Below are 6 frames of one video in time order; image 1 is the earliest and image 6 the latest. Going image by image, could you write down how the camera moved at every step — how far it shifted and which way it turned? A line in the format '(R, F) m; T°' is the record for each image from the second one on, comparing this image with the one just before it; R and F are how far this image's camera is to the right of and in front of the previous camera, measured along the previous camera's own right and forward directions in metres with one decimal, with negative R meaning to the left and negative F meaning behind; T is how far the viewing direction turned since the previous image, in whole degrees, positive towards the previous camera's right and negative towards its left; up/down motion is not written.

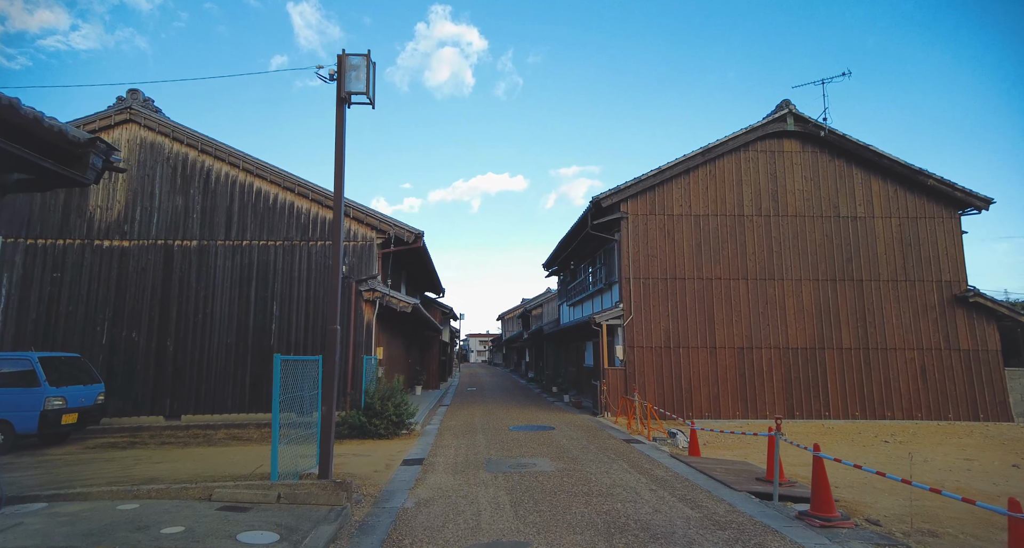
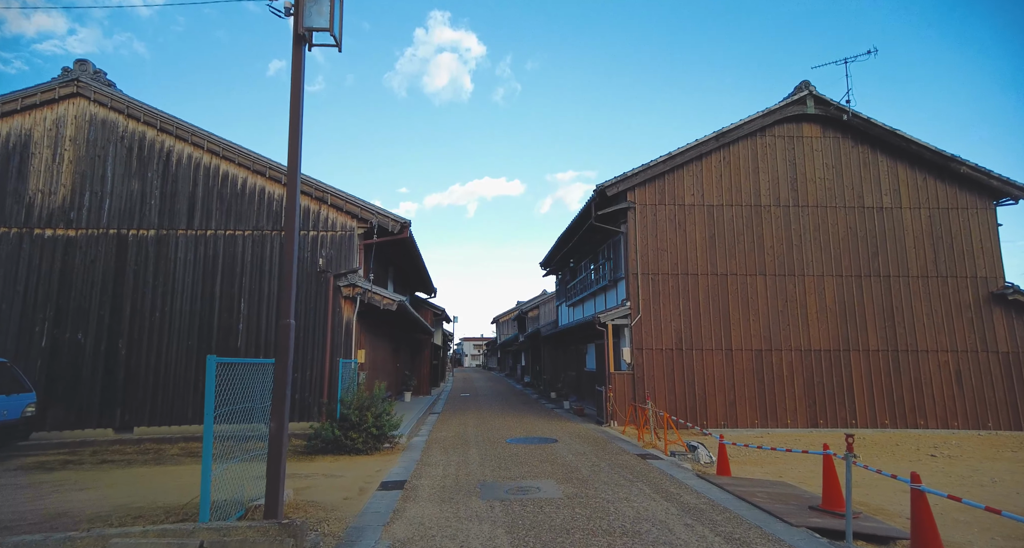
(-0.1, +1.3) m; +1°
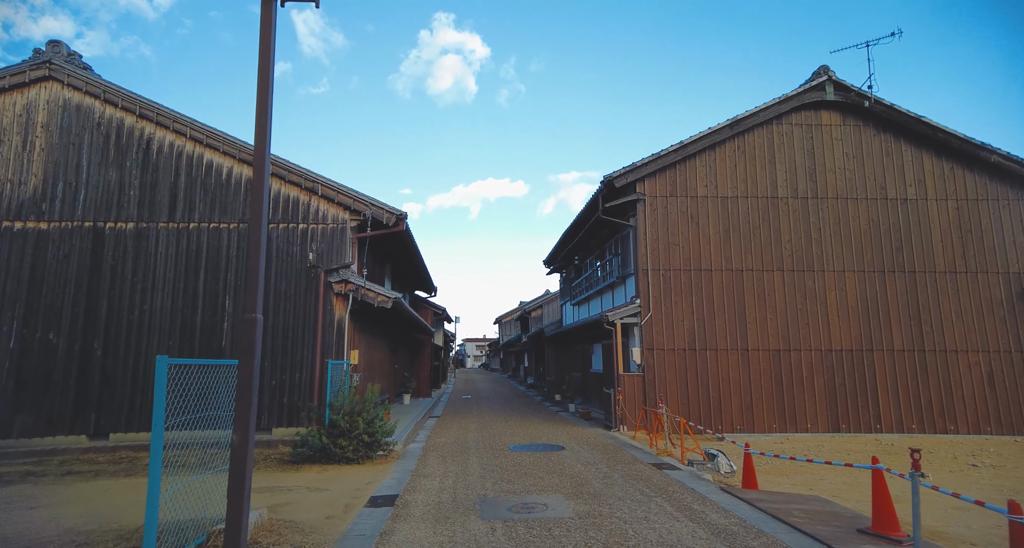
(0.0, +0.7) m; 0°
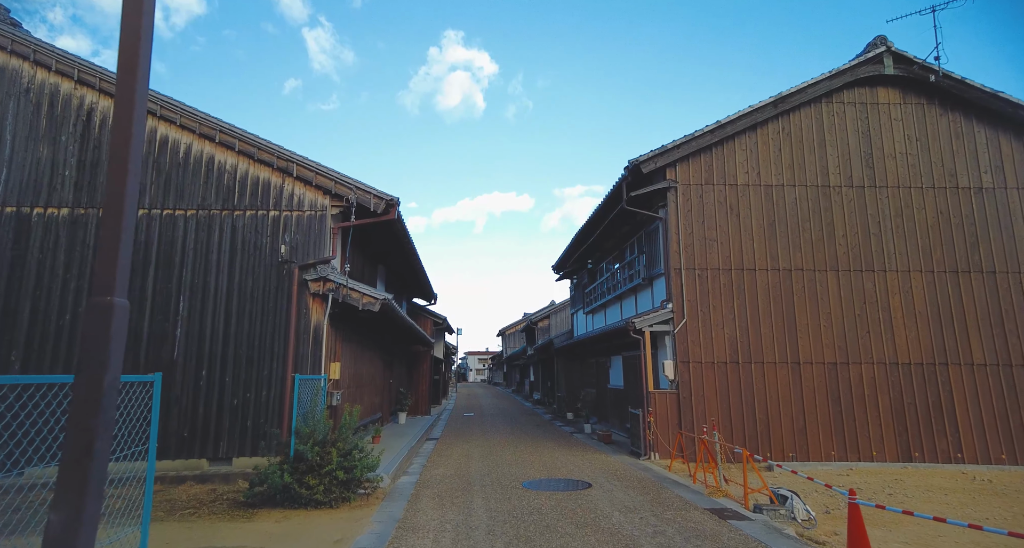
(-0.2, +1.8) m; 0°
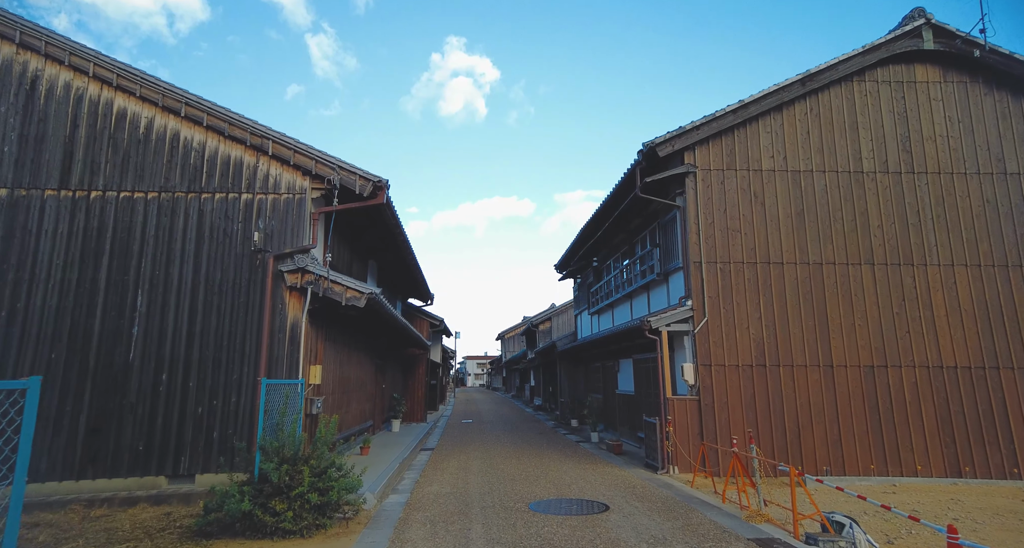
(-0.1, +1.1) m; 0°
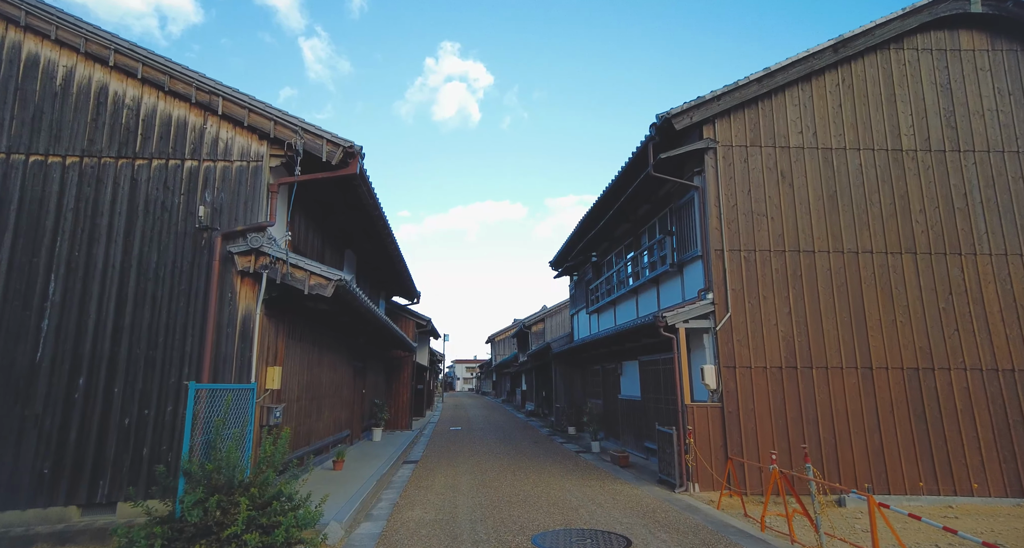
(-0.1, +1.3) m; +1°
